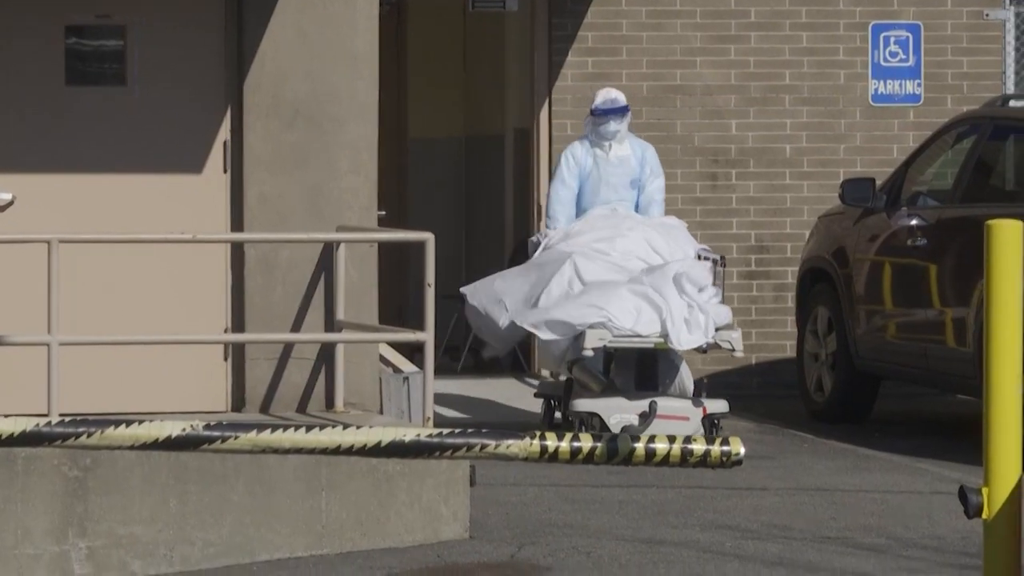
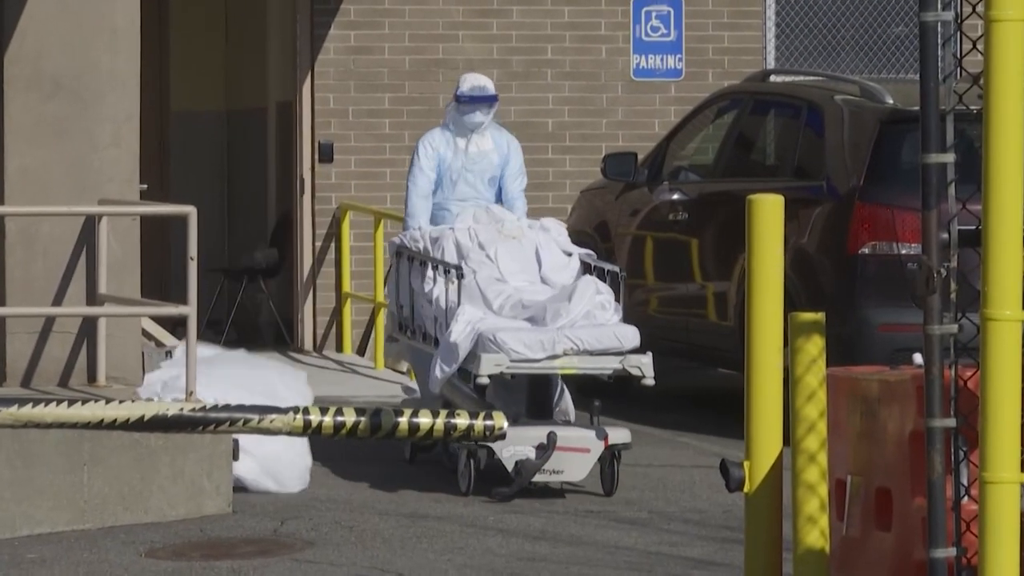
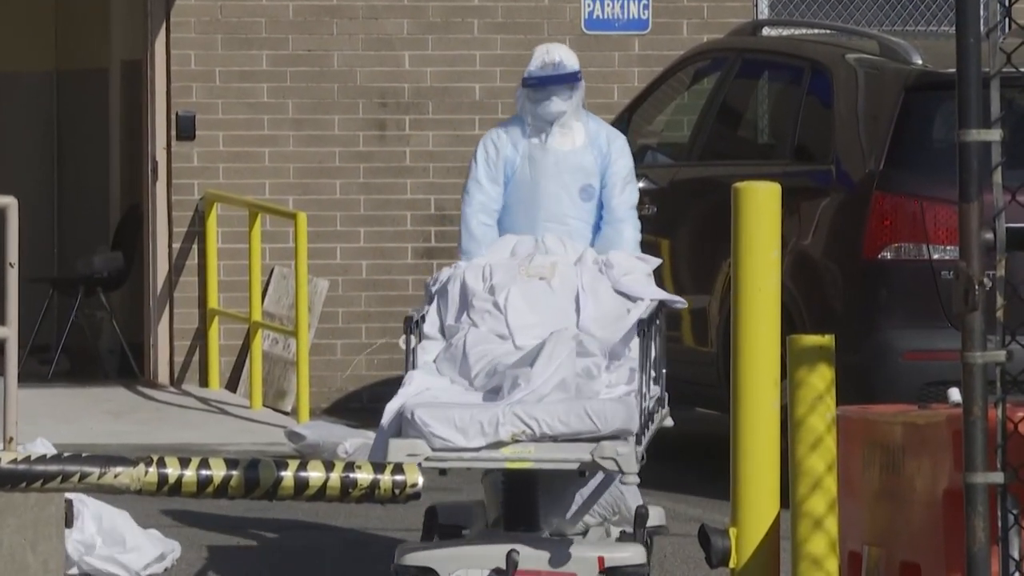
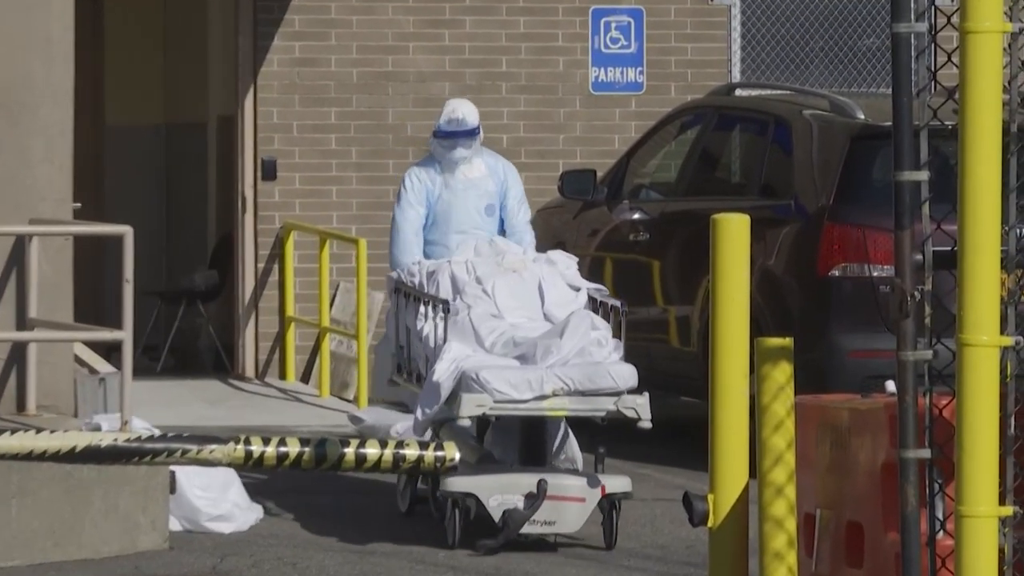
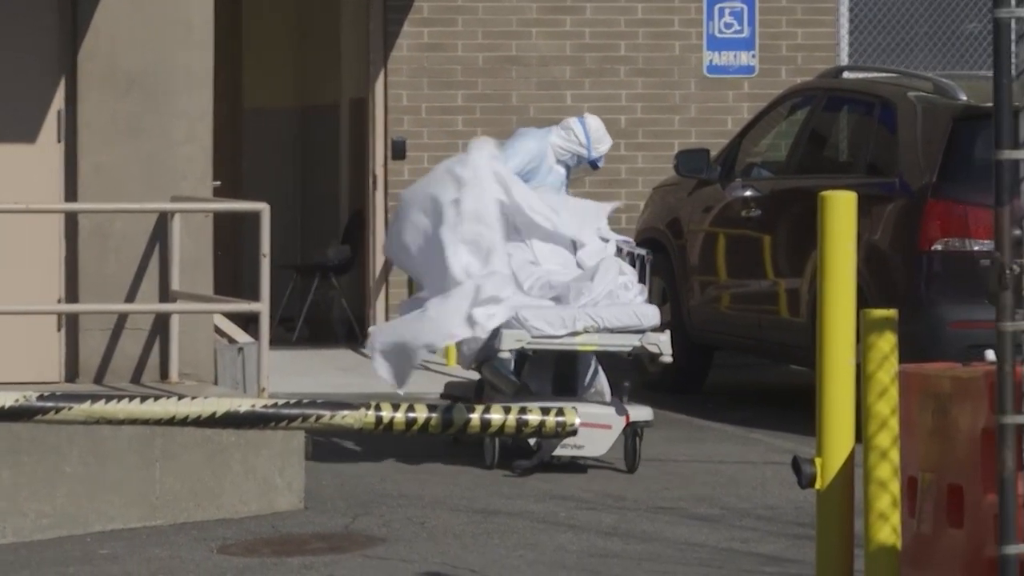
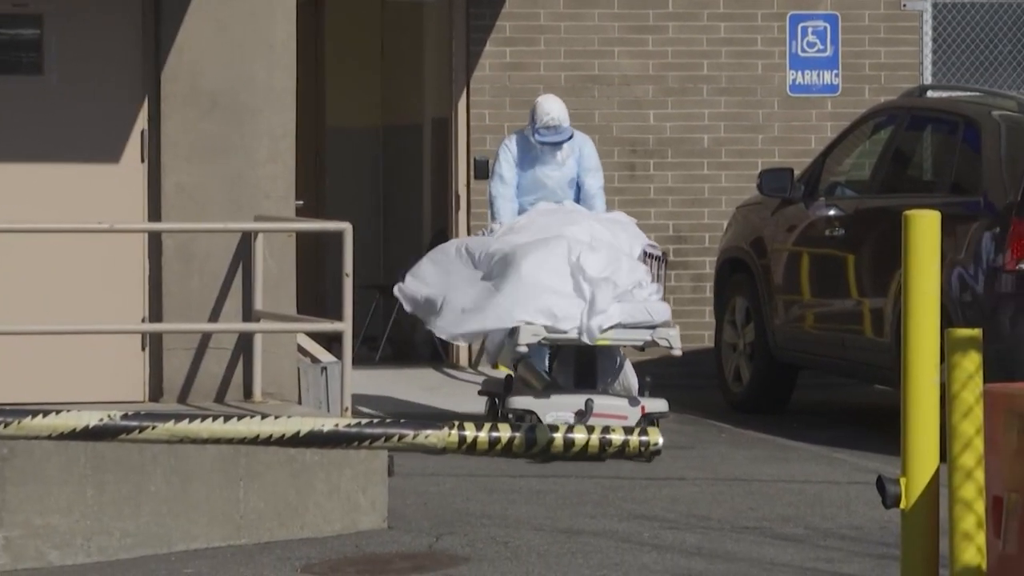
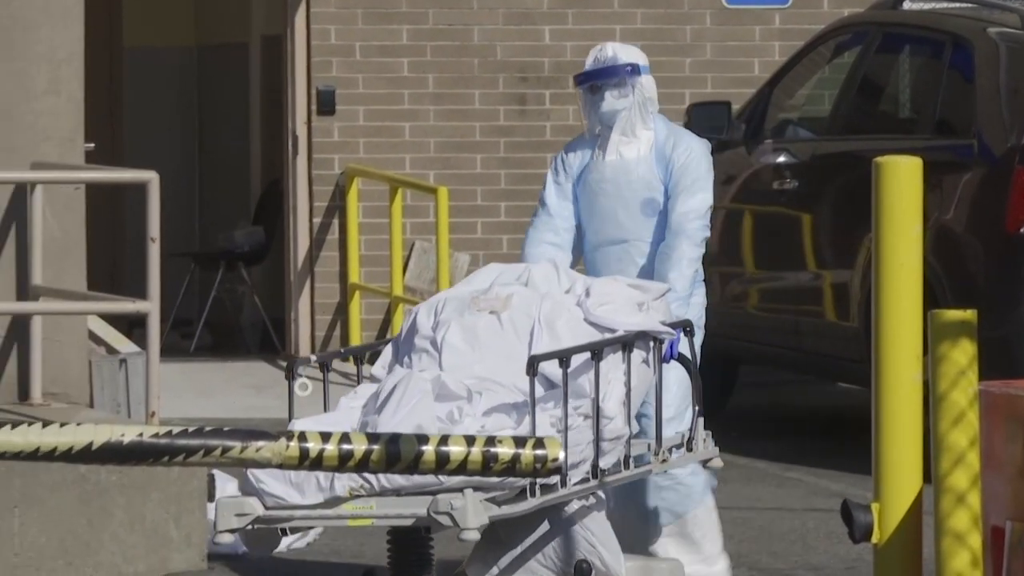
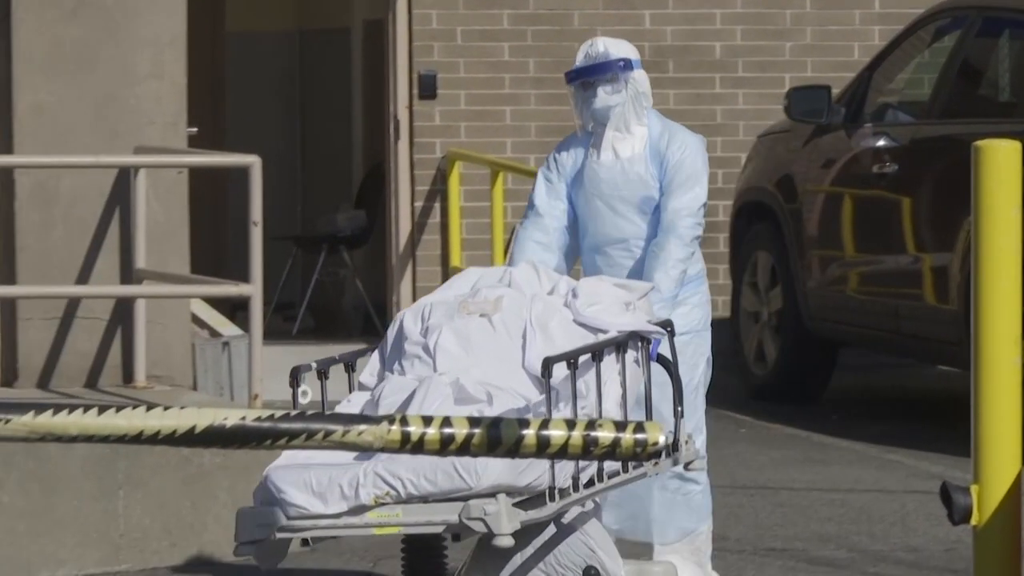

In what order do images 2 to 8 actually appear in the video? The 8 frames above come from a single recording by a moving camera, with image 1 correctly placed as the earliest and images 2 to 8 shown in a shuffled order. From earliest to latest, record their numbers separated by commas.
6, 5, 2, 4, 3, 7, 8
